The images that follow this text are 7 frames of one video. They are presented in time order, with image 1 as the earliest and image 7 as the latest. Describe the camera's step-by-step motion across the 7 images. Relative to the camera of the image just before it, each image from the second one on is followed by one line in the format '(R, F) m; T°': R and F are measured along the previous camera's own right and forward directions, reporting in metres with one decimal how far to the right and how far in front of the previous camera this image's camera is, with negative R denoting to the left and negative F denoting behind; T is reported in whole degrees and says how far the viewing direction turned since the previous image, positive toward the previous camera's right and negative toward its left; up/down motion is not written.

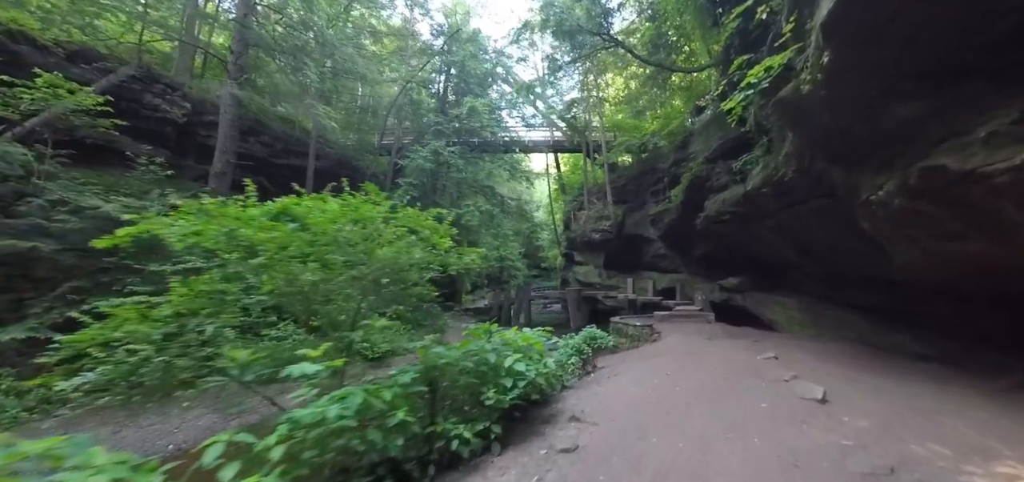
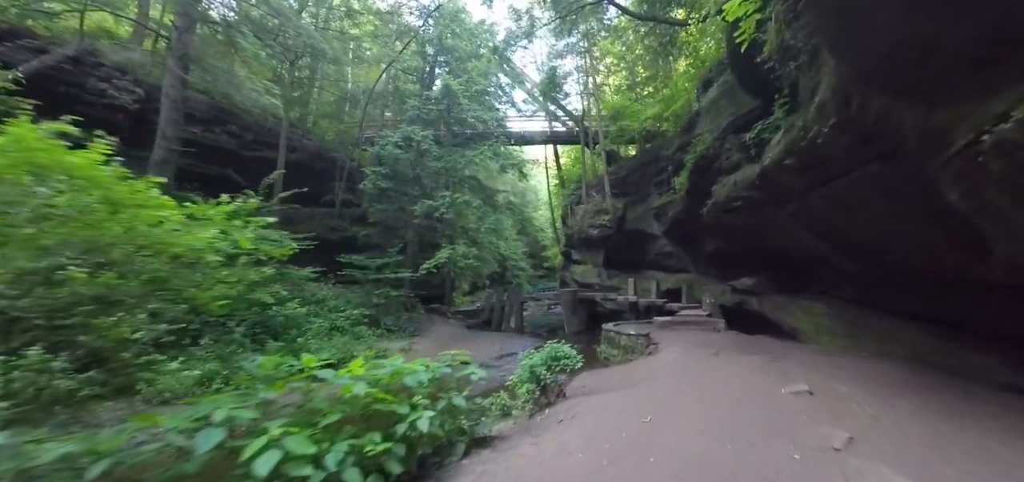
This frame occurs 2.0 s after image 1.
(+1.1, +1.6) m; -2°
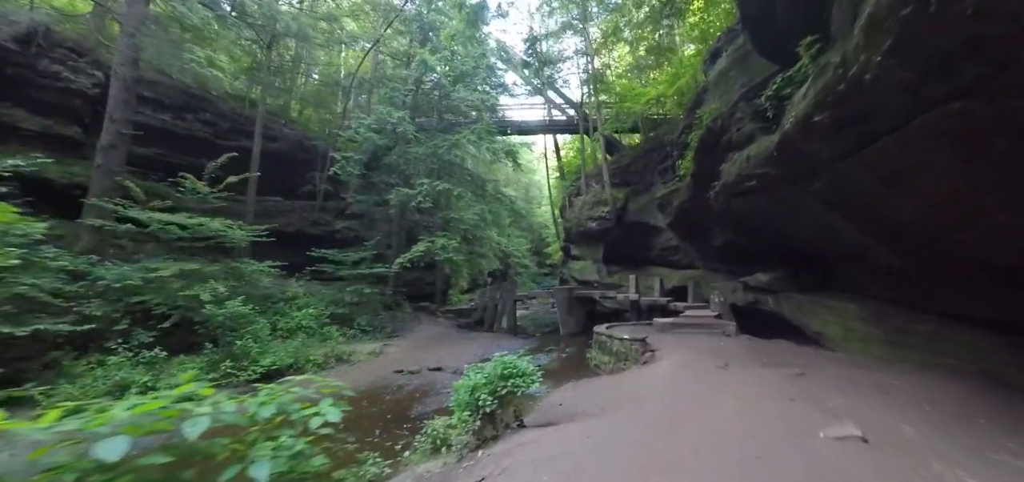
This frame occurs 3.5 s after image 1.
(+0.8, +1.2) m; -1°
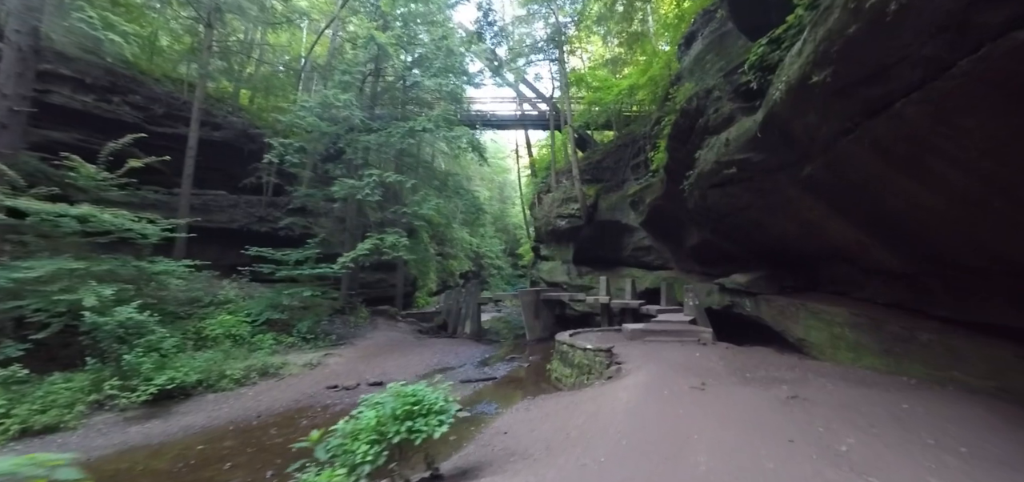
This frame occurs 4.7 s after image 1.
(+0.6, +1.0) m; +3°
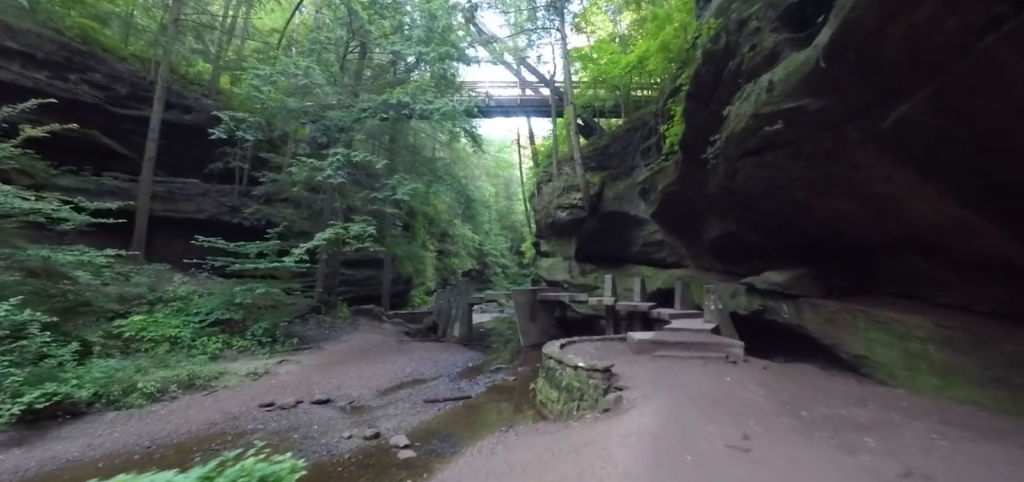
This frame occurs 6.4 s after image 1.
(+0.5, +1.5) m; -2°
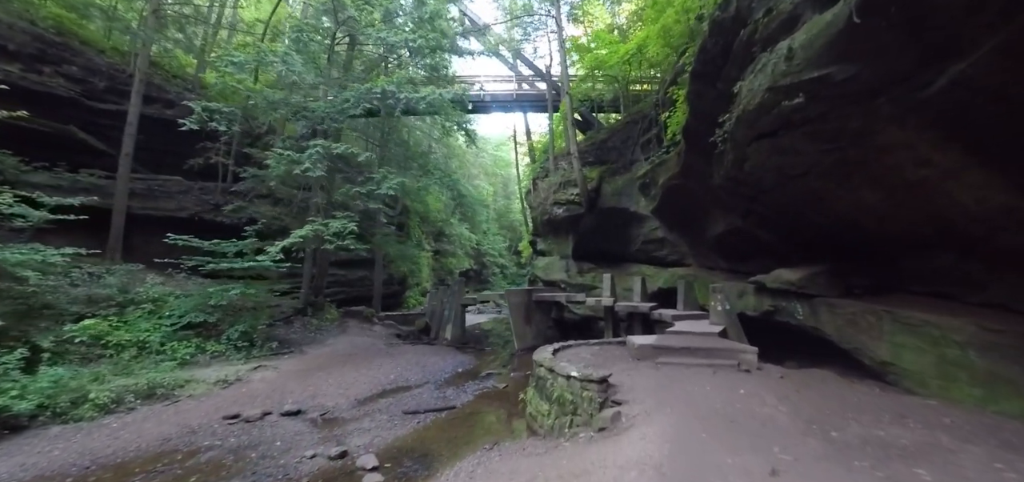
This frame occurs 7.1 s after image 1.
(+0.2, +0.5) m; 0°
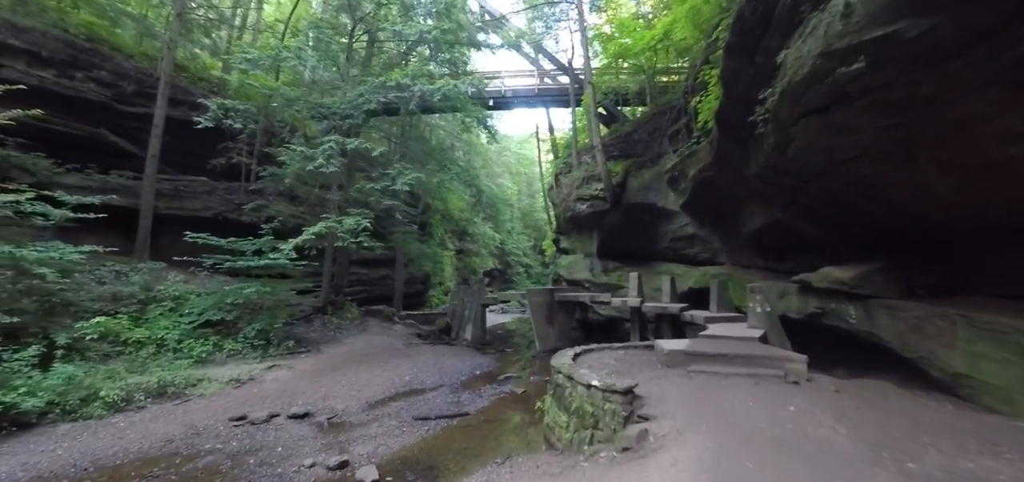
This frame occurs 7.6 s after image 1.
(+0.1, +0.4) m; -3°
